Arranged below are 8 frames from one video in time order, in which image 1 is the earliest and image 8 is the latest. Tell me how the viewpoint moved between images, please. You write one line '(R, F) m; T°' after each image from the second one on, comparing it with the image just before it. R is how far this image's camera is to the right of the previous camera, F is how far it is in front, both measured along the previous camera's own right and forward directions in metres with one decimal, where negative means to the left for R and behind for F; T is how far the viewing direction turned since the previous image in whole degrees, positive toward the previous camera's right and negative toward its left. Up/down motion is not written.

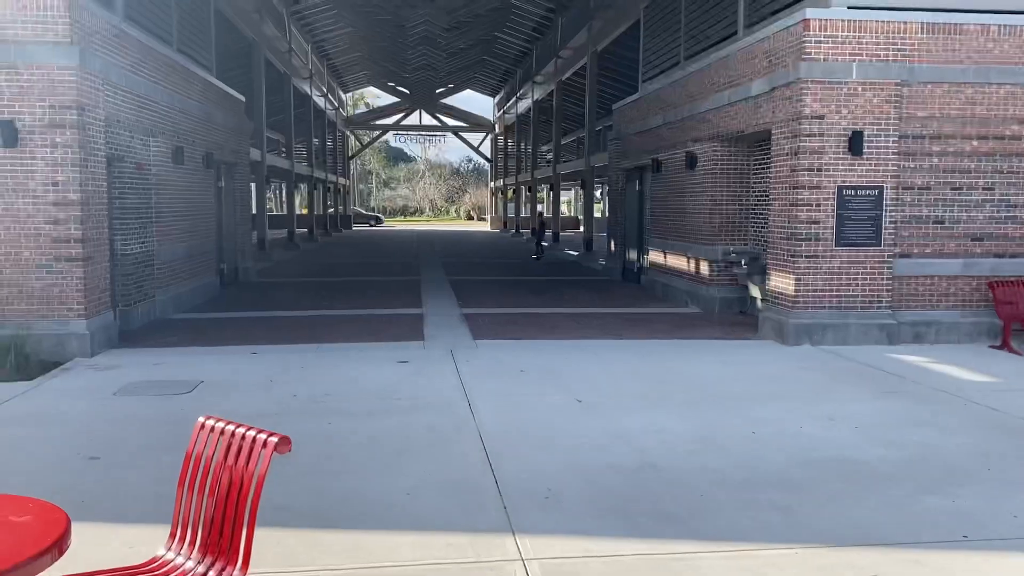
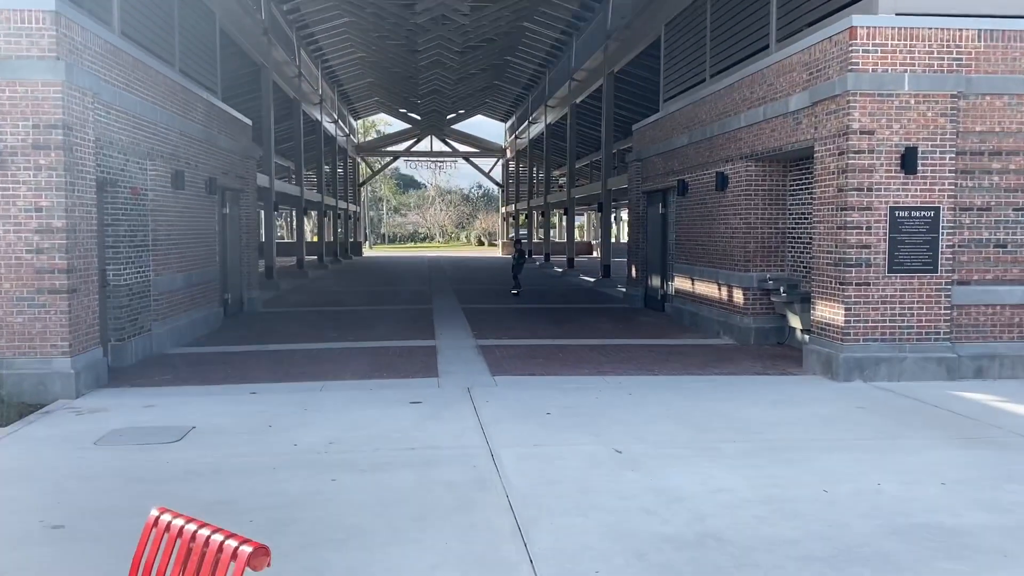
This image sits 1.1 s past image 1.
(-0.1, +0.8) m; -1°
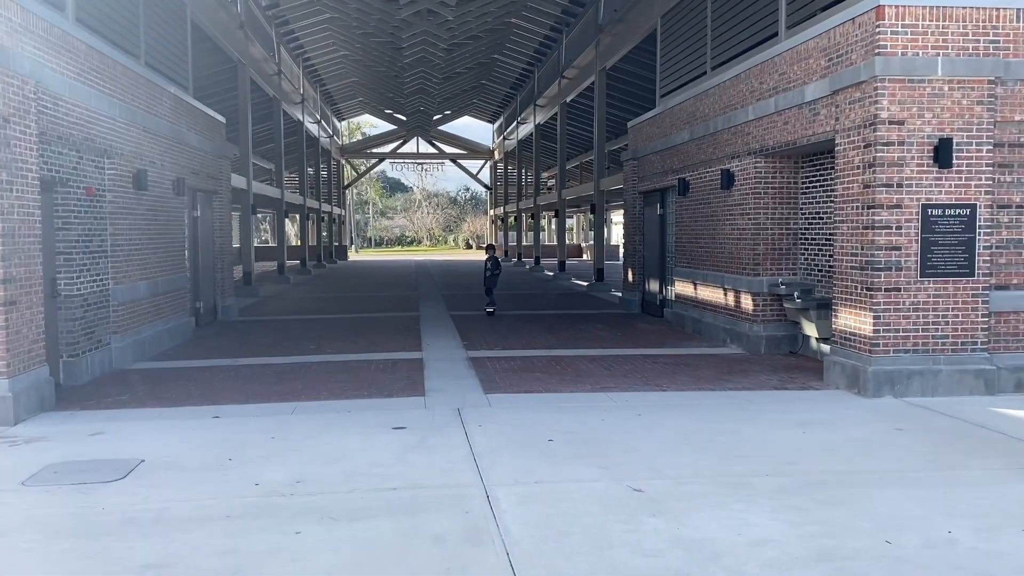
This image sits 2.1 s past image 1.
(-0.1, +0.9) m; +1°
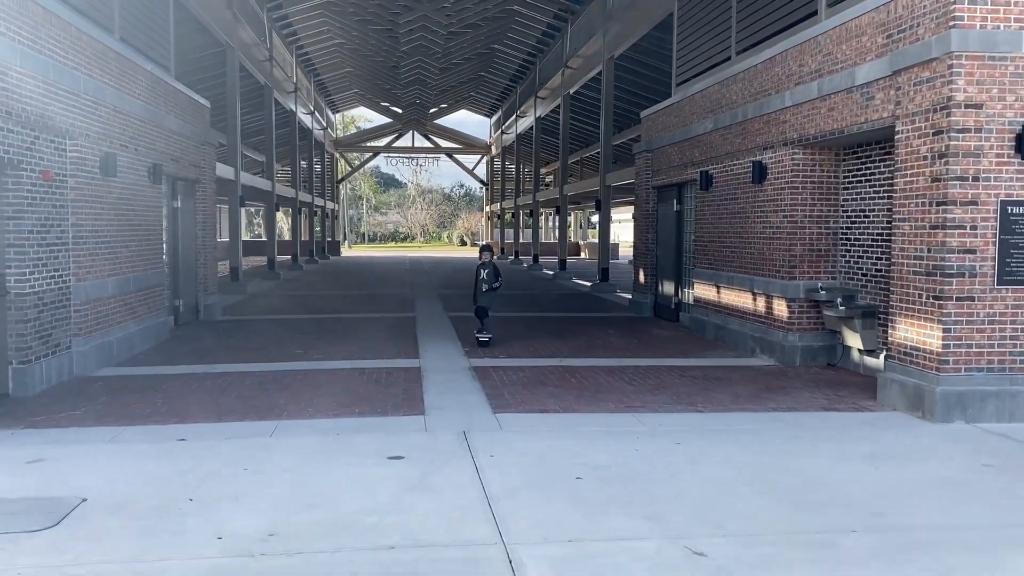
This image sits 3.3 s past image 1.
(-0.2, +1.2) m; 0°
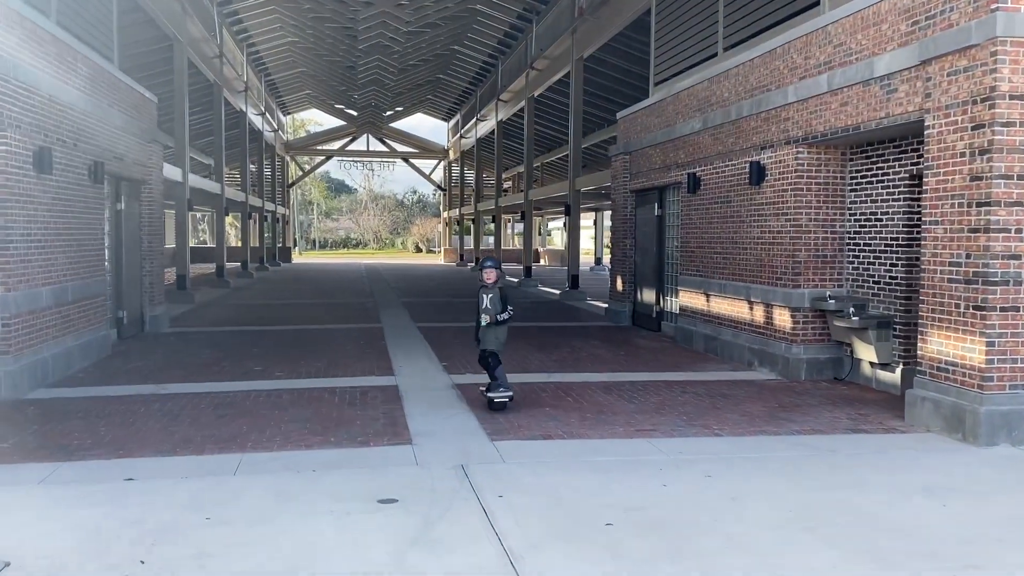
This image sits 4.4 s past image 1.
(-0.4, +0.9) m; +3°
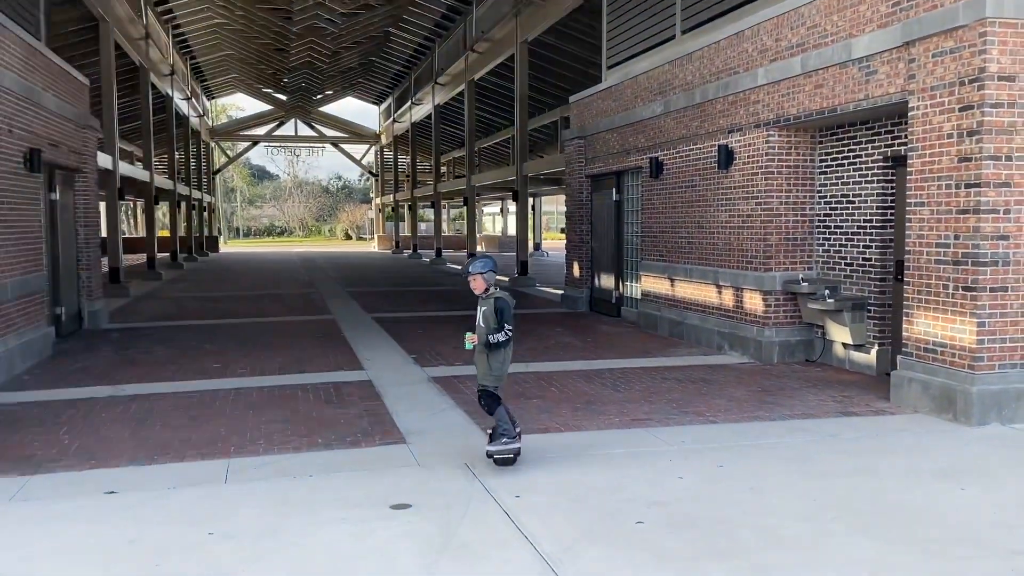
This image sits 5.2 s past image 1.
(-0.5, +0.3) m; +5°
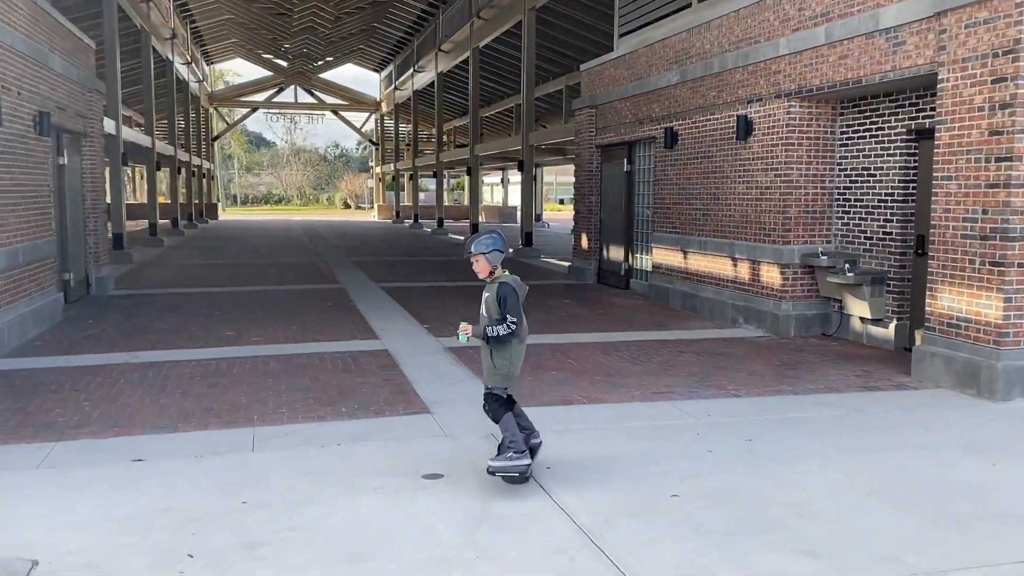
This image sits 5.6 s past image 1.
(-0.2, +0.1) m; 0°
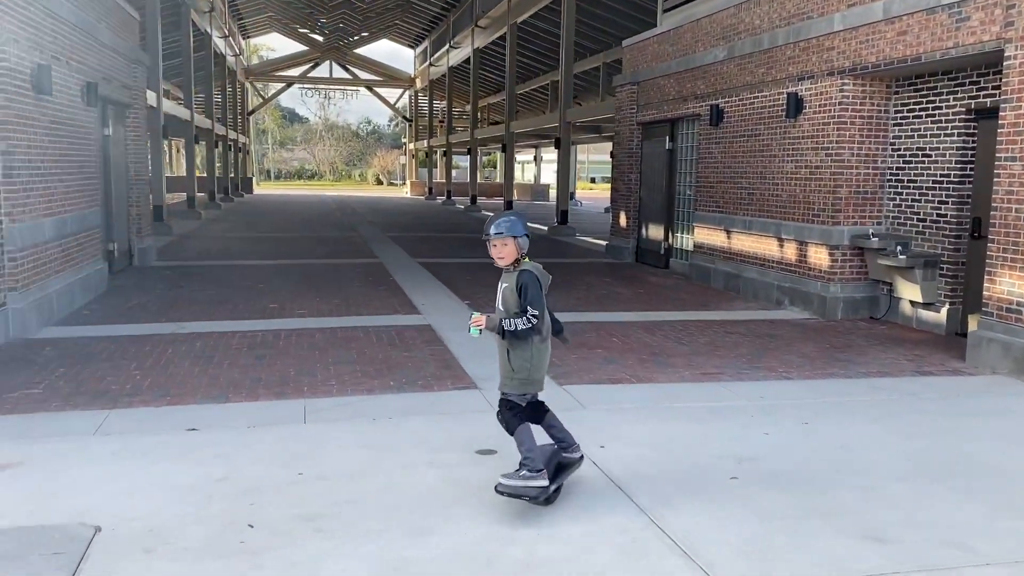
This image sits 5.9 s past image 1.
(-0.2, +0.1) m; -2°
